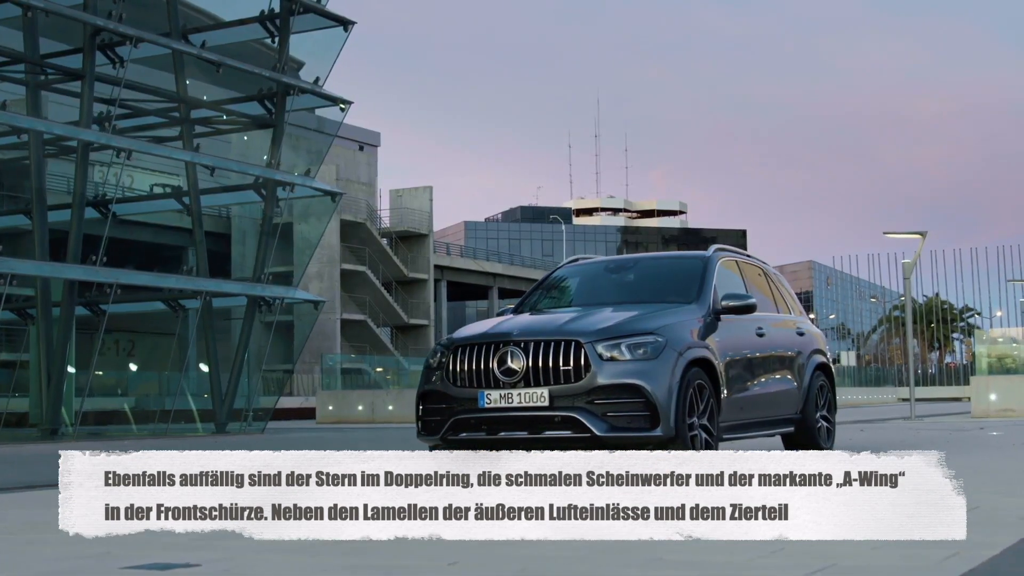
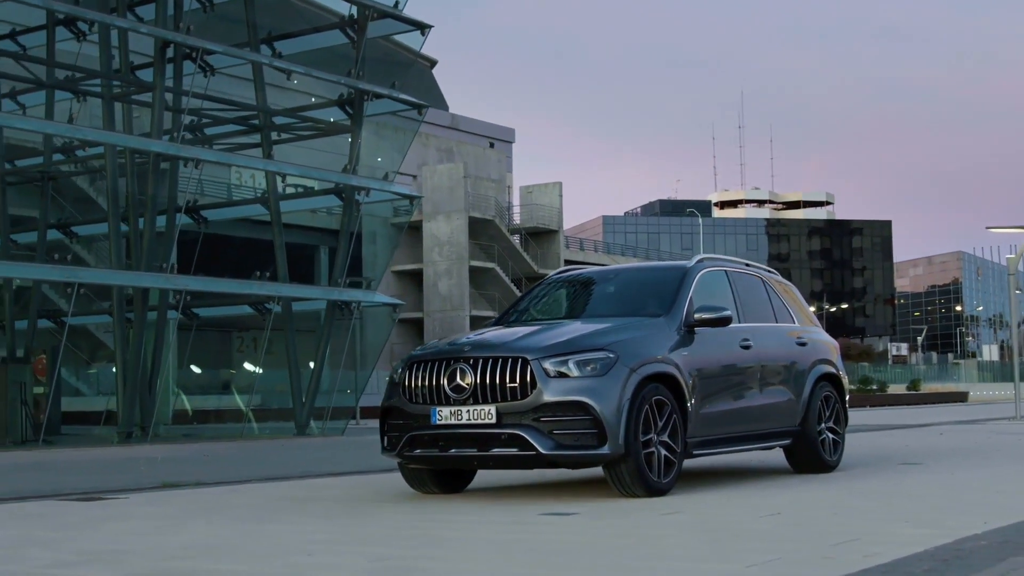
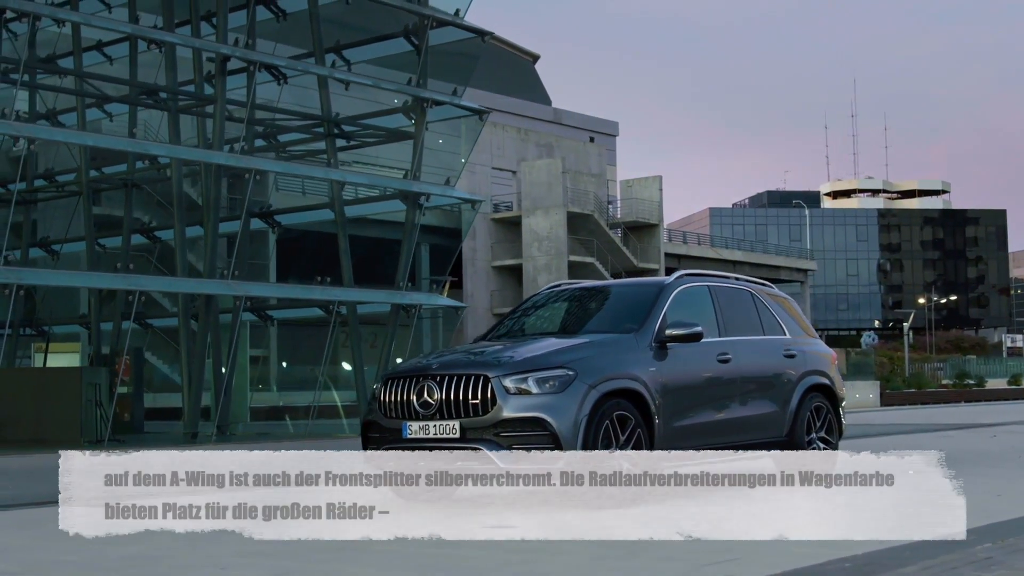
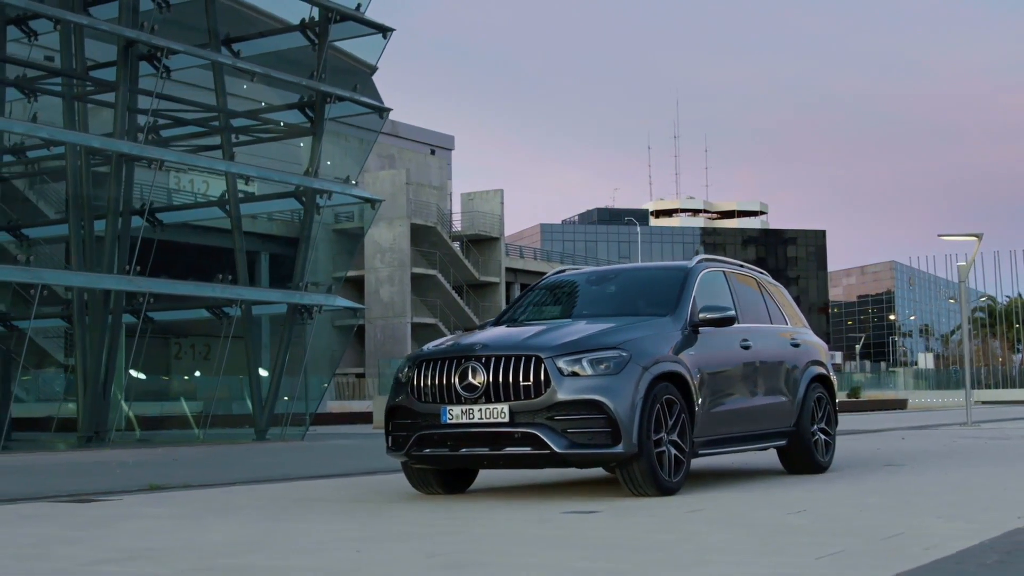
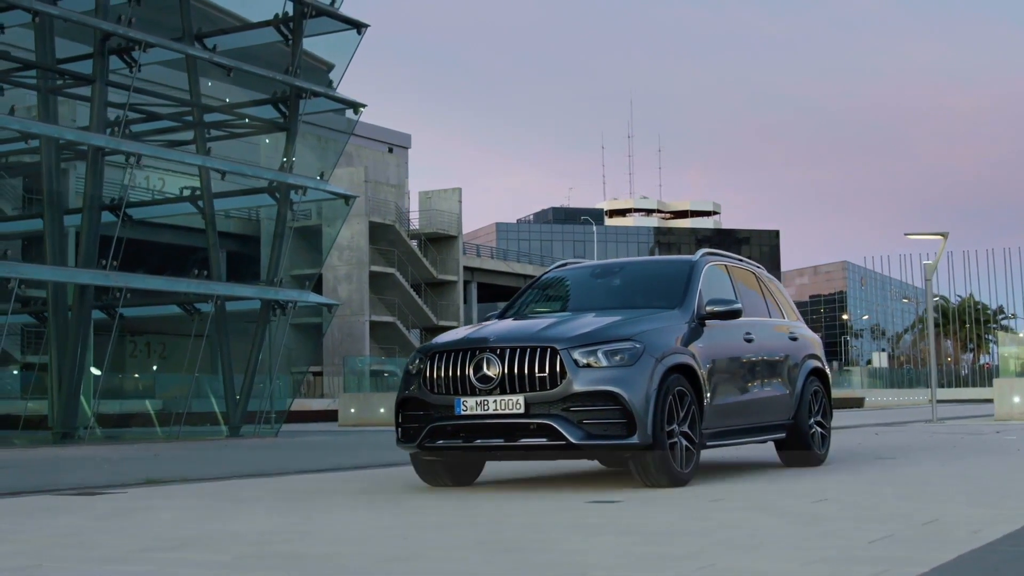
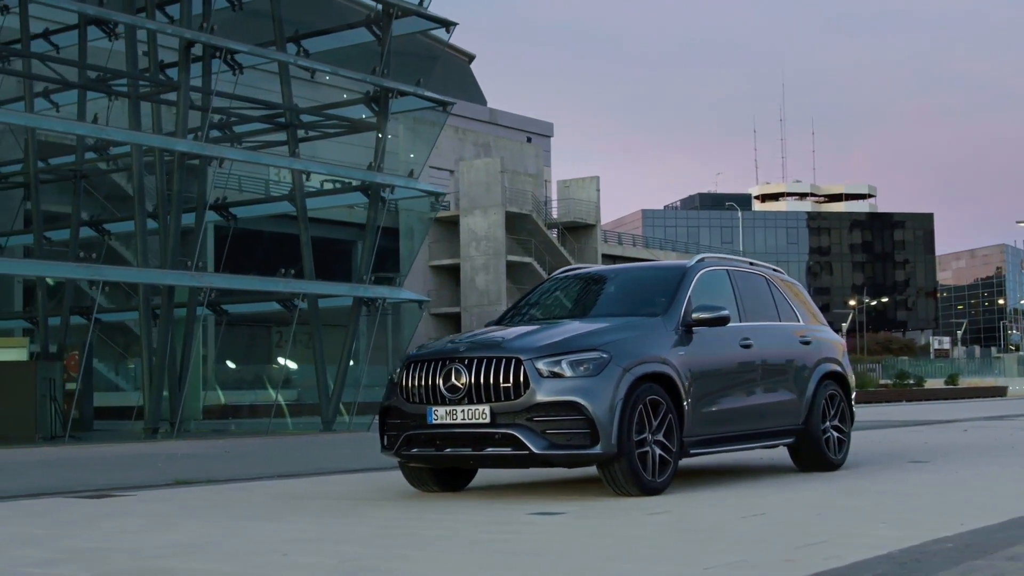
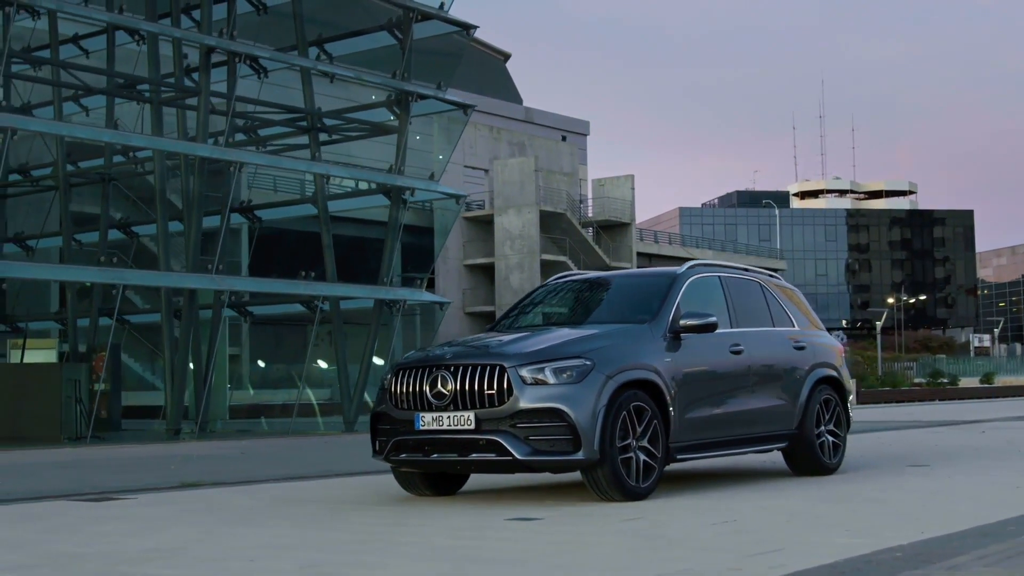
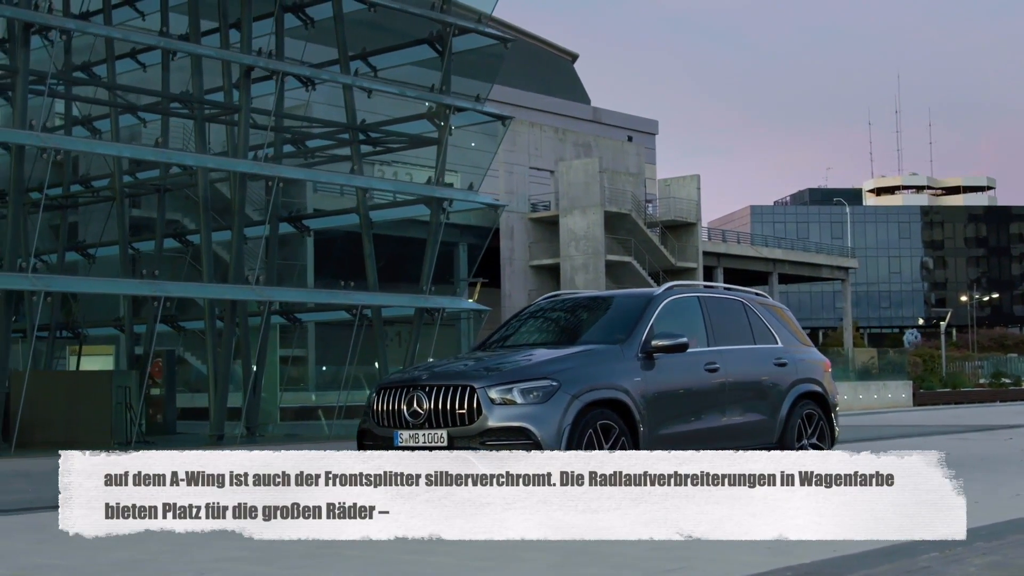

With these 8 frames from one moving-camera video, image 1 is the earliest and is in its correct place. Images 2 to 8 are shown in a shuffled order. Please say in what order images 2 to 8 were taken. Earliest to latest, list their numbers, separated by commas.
5, 4, 2, 6, 7, 3, 8
